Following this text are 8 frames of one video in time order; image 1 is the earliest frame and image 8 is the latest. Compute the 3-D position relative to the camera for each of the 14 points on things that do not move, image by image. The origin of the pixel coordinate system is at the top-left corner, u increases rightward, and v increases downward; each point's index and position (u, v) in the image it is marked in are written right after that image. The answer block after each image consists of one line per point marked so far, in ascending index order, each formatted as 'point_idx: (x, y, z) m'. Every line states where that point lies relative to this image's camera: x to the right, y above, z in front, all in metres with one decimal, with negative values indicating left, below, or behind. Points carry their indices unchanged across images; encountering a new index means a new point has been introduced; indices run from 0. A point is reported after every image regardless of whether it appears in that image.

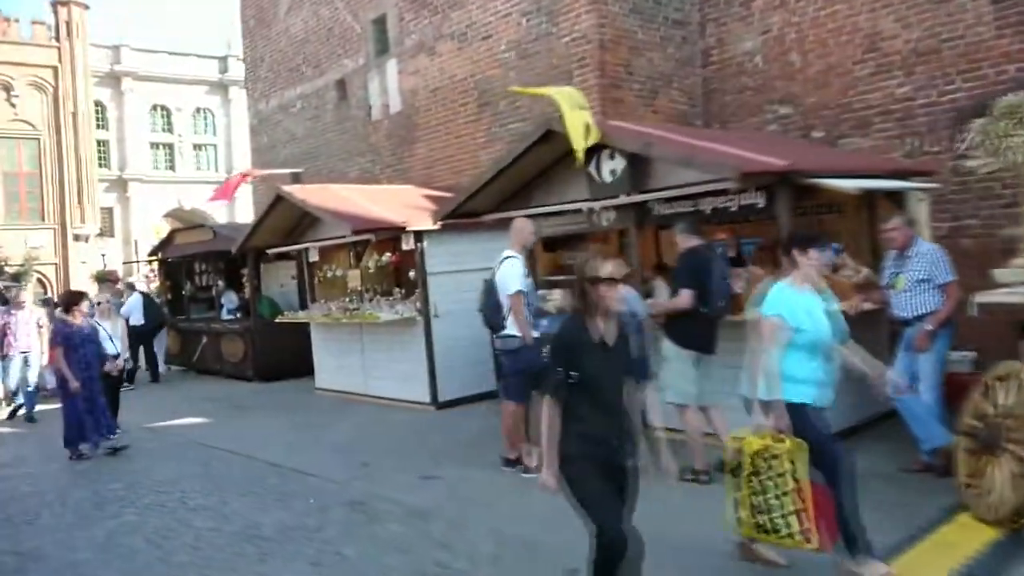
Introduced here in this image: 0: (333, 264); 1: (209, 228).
0: (-2.8, +0.4, +12.4) m
1: (-5.8, +1.1, +15.4) m
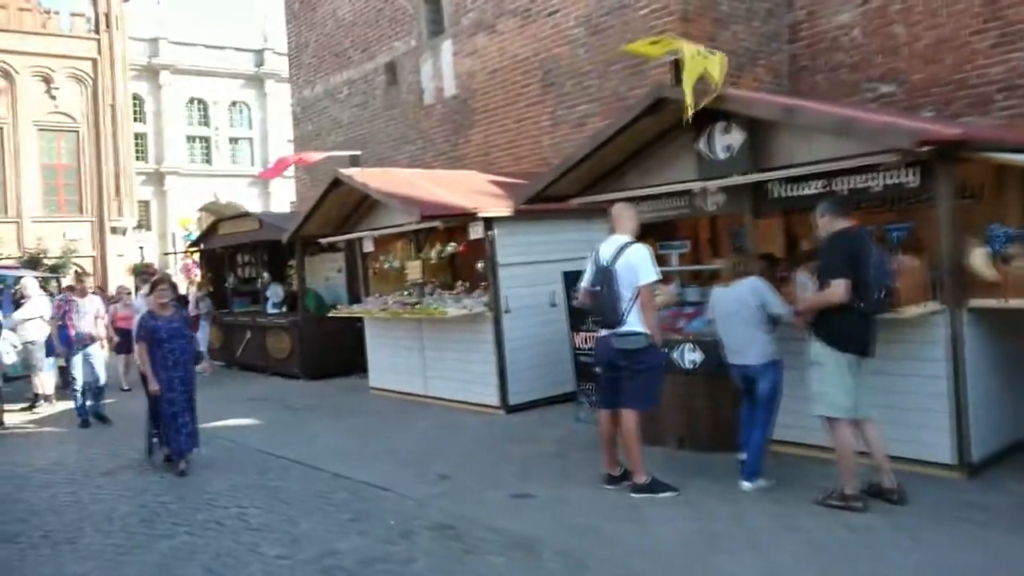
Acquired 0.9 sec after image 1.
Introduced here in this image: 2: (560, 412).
0: (-1.8, +0.5, +11.6) m
1: (-4.7, +1.3, +14.6) m
2: (+0.6, -1.4, +9.3) m
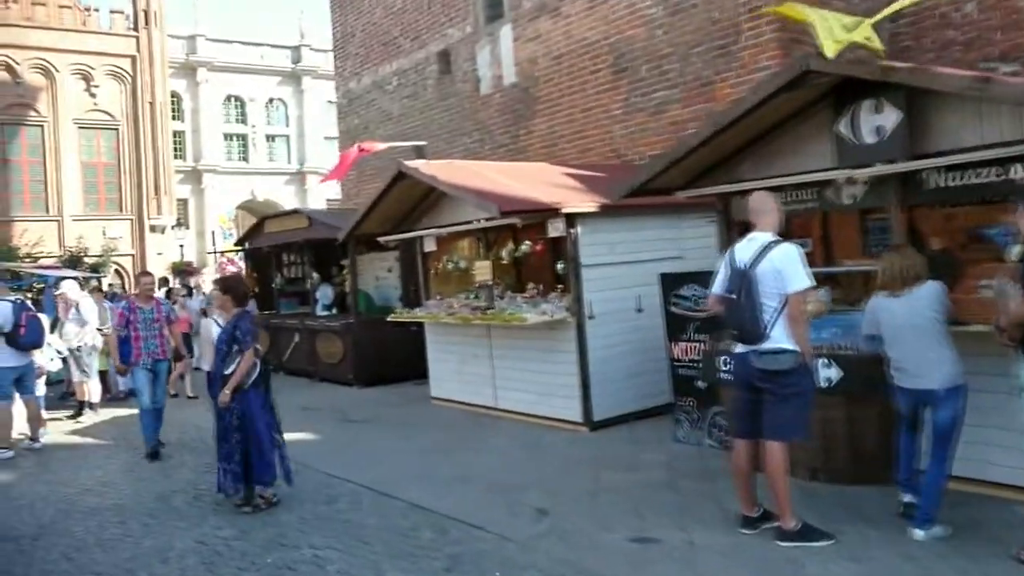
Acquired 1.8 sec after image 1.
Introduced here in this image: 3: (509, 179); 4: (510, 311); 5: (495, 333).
0: (-0.8, +0.4, +10.7) m
1: (-3.6, +1.3, +13.9) m
2: (+1.4, -1.5, +8.3) m
3: (0.0, +1.2, +8.8) m
4: (0.0, -0.3, +9.0) m
5: (-0.2, -0.5, +9.5) m
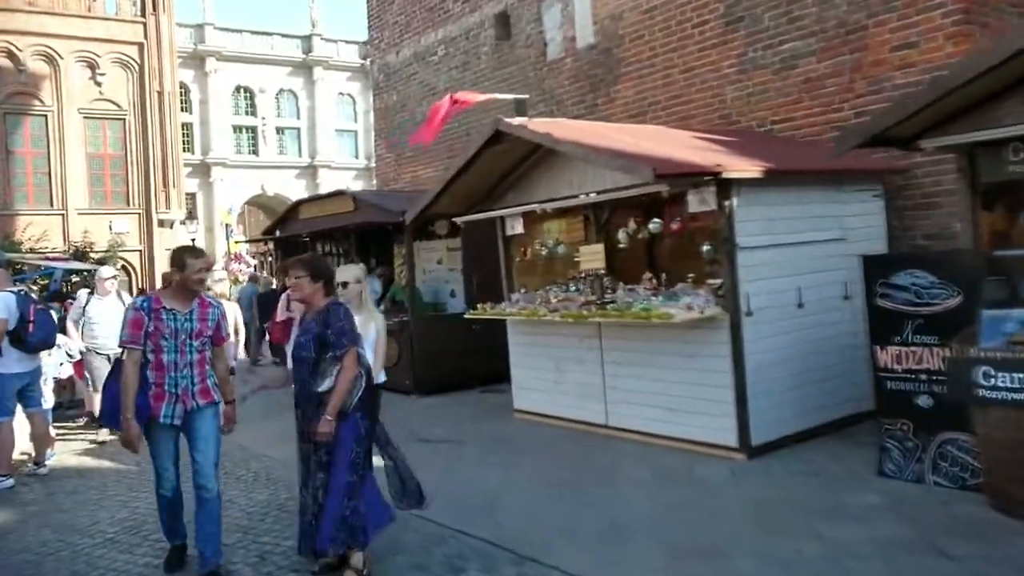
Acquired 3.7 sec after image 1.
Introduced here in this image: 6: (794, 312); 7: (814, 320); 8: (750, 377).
0: (+0.4, +0.5, +8.9) m
1: (-2.5, +1.4, +12.1) m
2: (+2.6, -1.4, +6.5) m
3: (+1.1, +1.3, +7.0) m
4: (+1.1, -0.2, +7.2) m
5: (+0.9, -0.4, +7.7) m
6: (+2.5, -0.2, +7.0) m
7: (+2.7, -0.3, +7.2) m
8: (+2.0, -0.7, +6.7) m
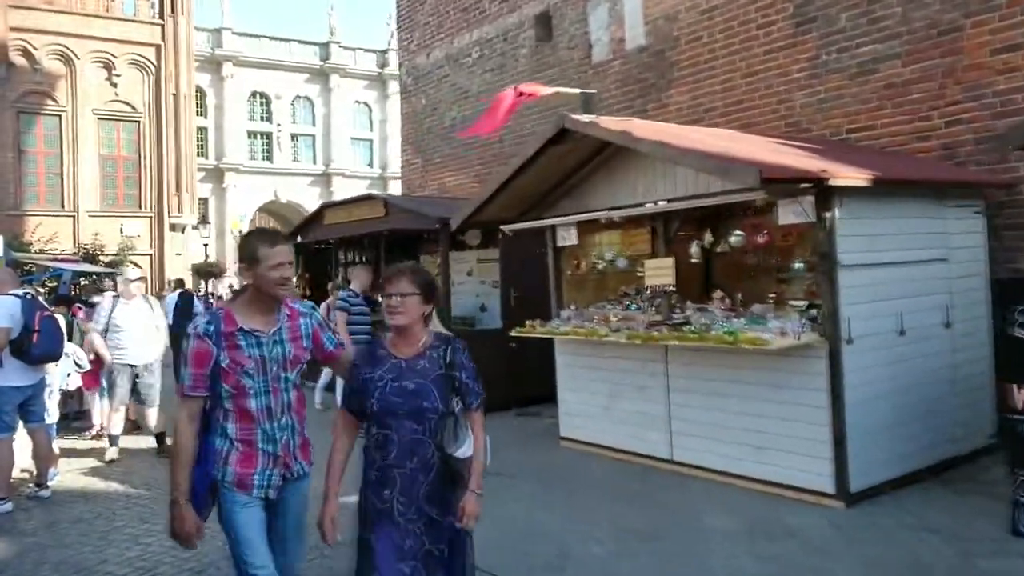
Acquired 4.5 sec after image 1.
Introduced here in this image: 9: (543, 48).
0: (+0.9, +0.4, +8.1) m
1: (-1.9, +1.2, +11.3) m
2: (+3.0, -1.6, +5.7) m
3: (+1.7, +1.1, +6.2) m
4: (+1.6, -0.3, +6.4) m
5: (+1.4, -0.6, +6.9) m
6: (+3.0, -0.4, +6.2) m
7: (+3.2, -0.5, +6.4) m
8: (+2.5, -0.9, +5.9) m
9: (+0.5, +3.9, +13.1) m
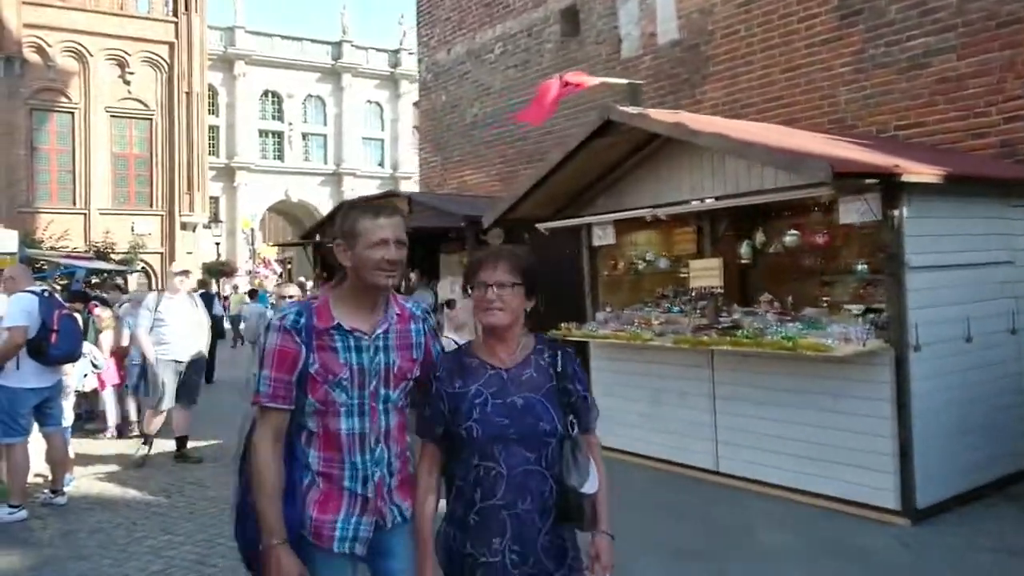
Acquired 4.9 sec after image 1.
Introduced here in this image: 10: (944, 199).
0: (+1.2, +0.4, +7.8) m
1: (-1.5, +1.2, +11.0) m
2: (+3.3, -1.6, +5.3) m
3: (+2.0, +1.1, +5.9) m
4: (+1.9, -0.3, +6.0) m
5: (+1.8, -0.6, +6.5) m
6: (+3.3, -0.4, +5.9) m
7: (+3.5, -0.5, +6.0) m
8: (+2.8, -0.9, +5.5) m
9: (+0.9, +3.9, +12.7) m
10: (+3.1, +0.6, +5.7) m
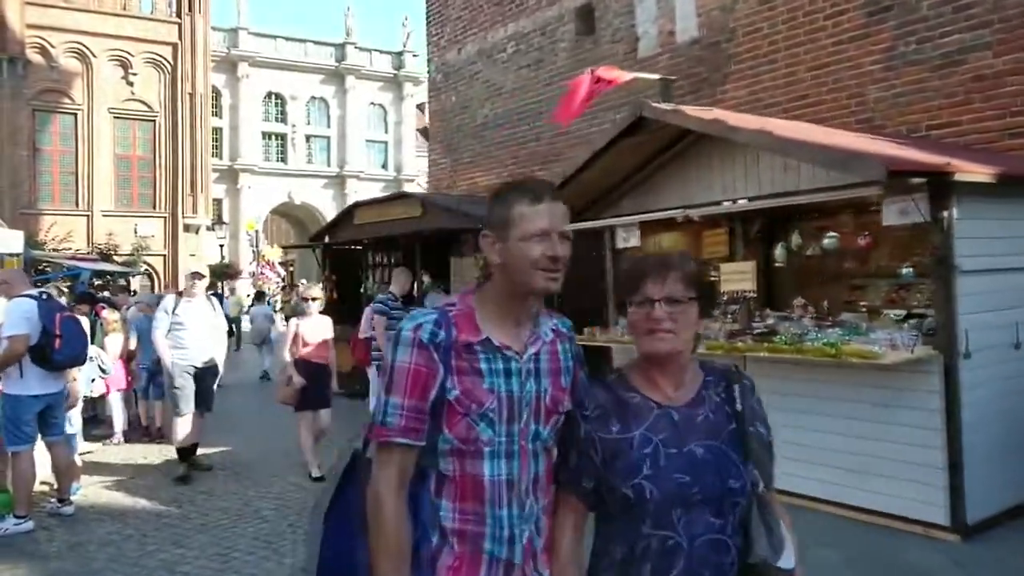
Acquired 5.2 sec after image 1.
0: (+1.4, +0.3, +7.5) m
1: (-1.3, +1.2, +10.7) m
2: (+3.5, -1.6, +5.0) m
3: (+2.2, +1.1, +5.6) m
4: (+2.1, -0.4, +5.8) m
5: (+2.0, -0.6, +6.3) m
6: (+3.5, -0.5, +5.6) m
7: (+3.7, -0.6, +5.8) m
8: (+3.0, -1.0, +5.3) m
9: (+1.1, +3.8, +12.5) m
10: (+3.3, +0.6, +5.5) m
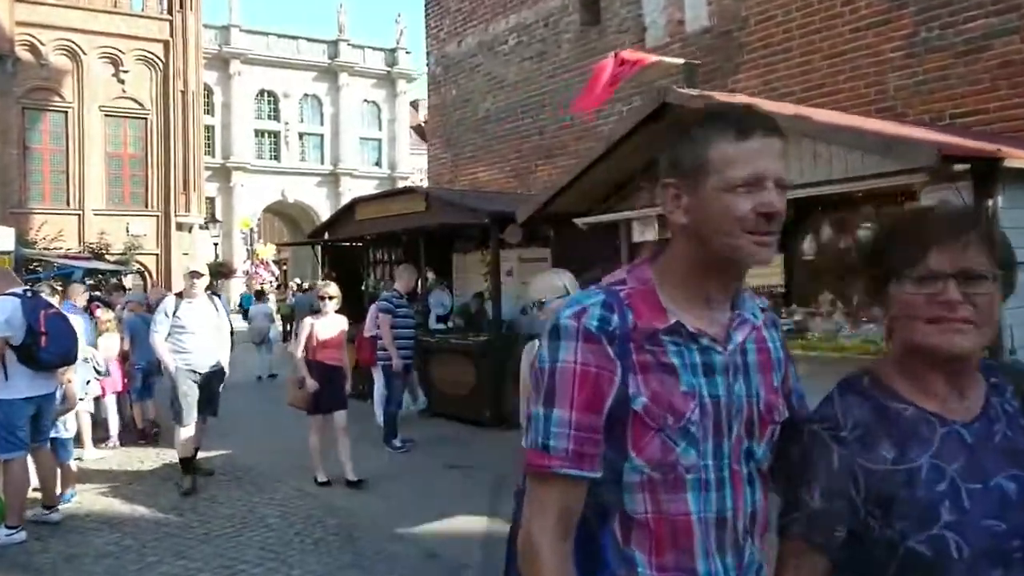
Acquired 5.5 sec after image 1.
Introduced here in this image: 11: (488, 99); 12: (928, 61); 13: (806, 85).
0: (+1.5, +0.4, +7.2) m
1: (-1.2, +1.2, +10.4) m
2: (+3.7, -1.6, +4.8) m
3: (+2.3, +1.1, +5.4) m
4: (+2.3, -0.3, +5.5) m
5: (+2.1, -0.6, +6.0) m
6: (+3.6, -0.4, +5.3) m
7: (+3.9, -0.5, +5.5) m
8: (+3.1, -0.9, +5.0) m
9: (+1.2, +3.9, +12.2) m
10: (+3.4, +0.7, +5.2) m
11: (-0.4, +3.4, +14.3) m
12: (+4.2, +2.3, +8.0) m
13: (+3.4, +2.3, +9.2) m
